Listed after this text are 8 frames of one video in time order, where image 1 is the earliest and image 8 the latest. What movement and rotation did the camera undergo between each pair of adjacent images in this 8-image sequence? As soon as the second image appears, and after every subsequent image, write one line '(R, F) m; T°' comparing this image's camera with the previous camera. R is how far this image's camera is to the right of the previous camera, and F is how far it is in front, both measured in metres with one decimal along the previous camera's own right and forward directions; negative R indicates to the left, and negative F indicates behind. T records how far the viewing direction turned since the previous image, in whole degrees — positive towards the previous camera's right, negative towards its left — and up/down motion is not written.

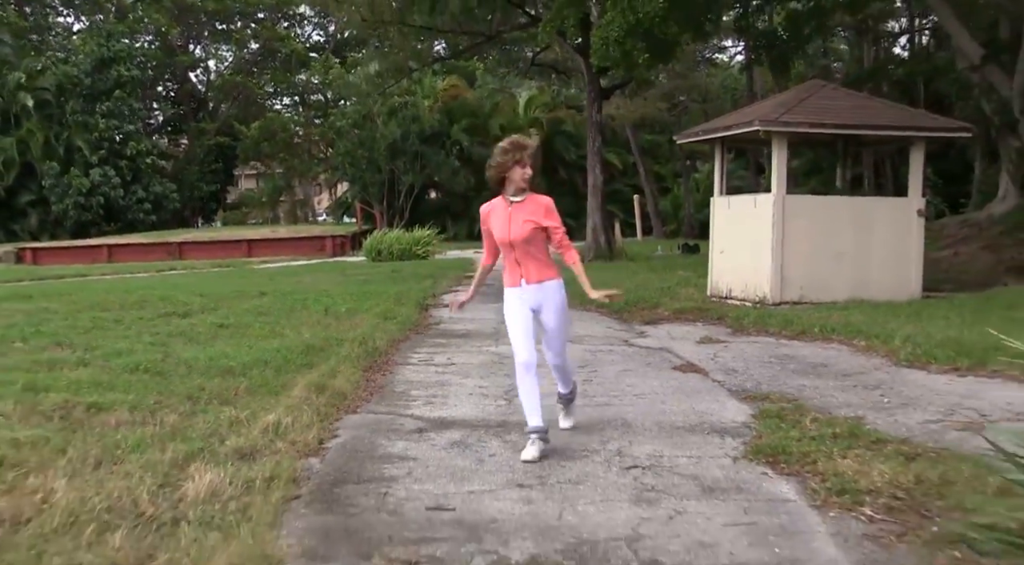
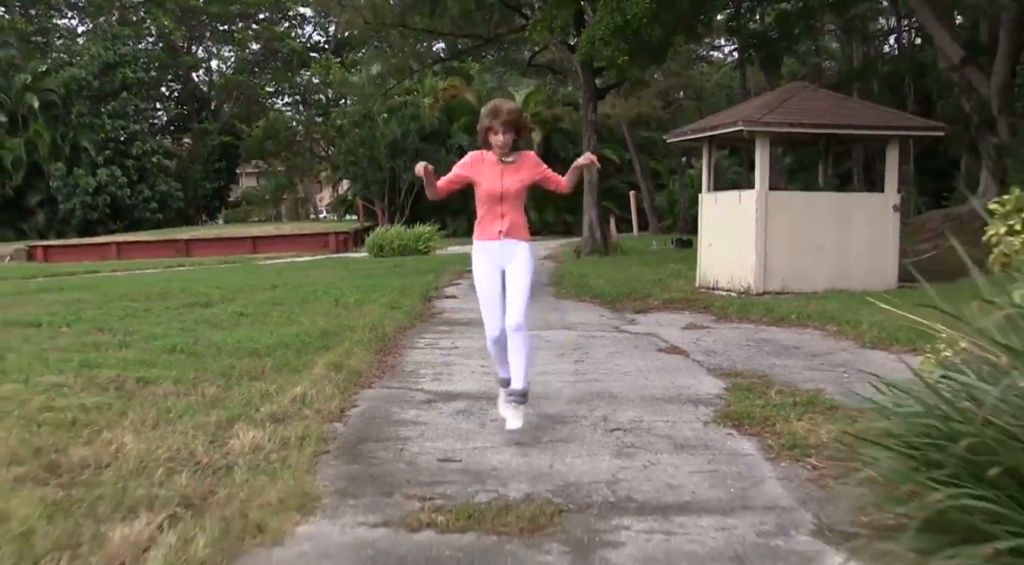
(0.0, -0.7) m; 0°
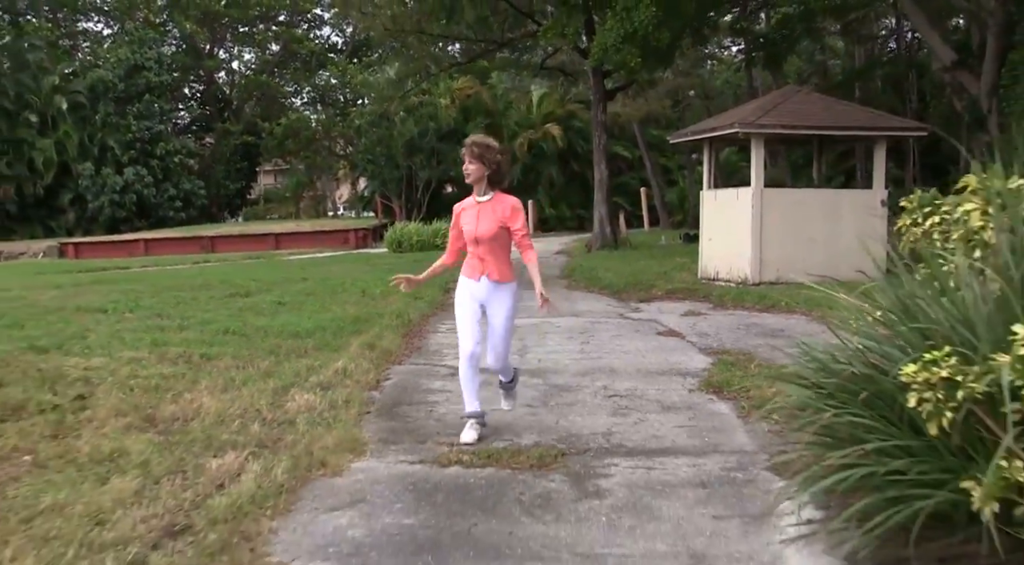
(0.0, -0.9) m; -1°
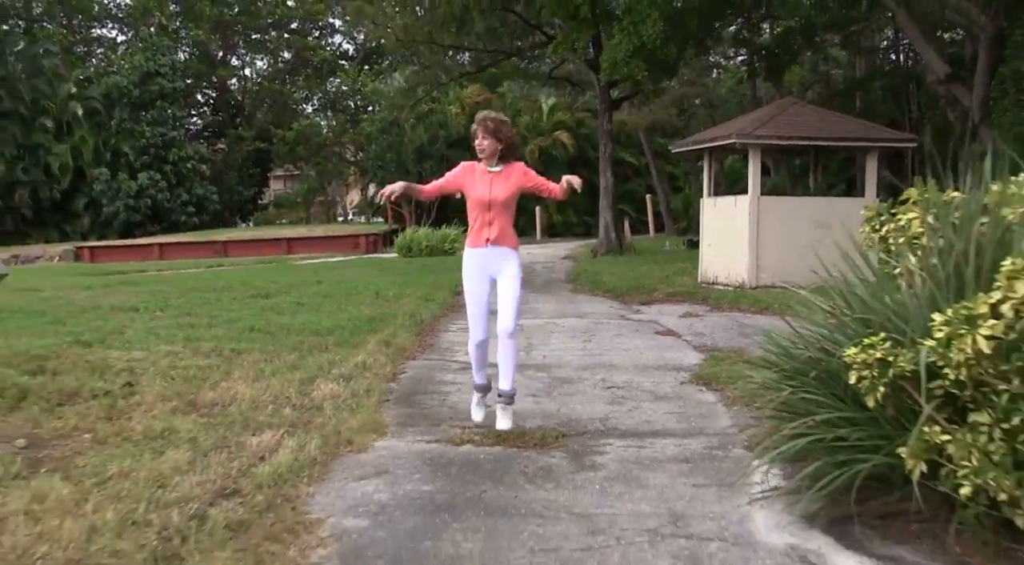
(0.0, -0.5) m; 0°
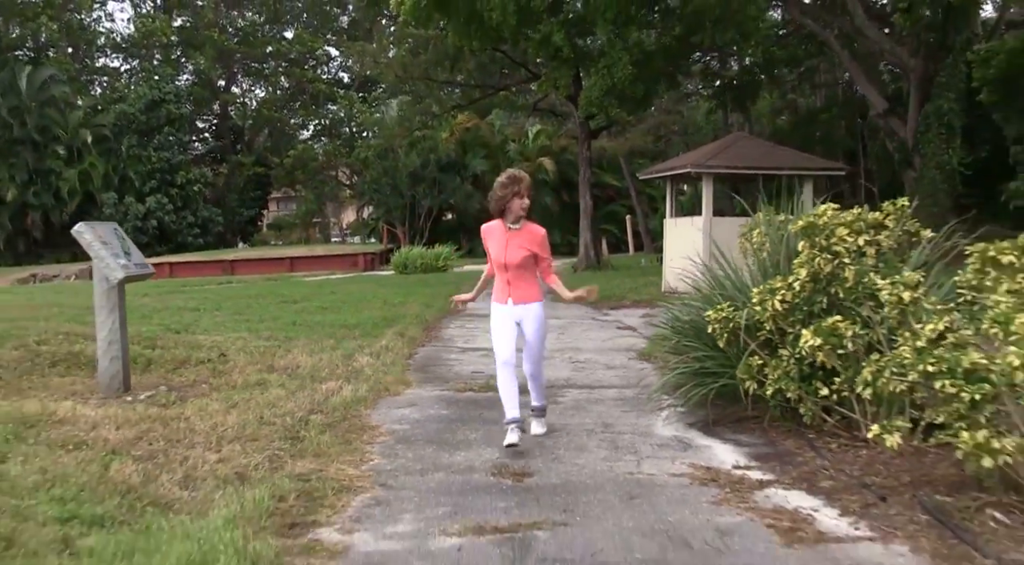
(0.0, -2.2) m; +1°
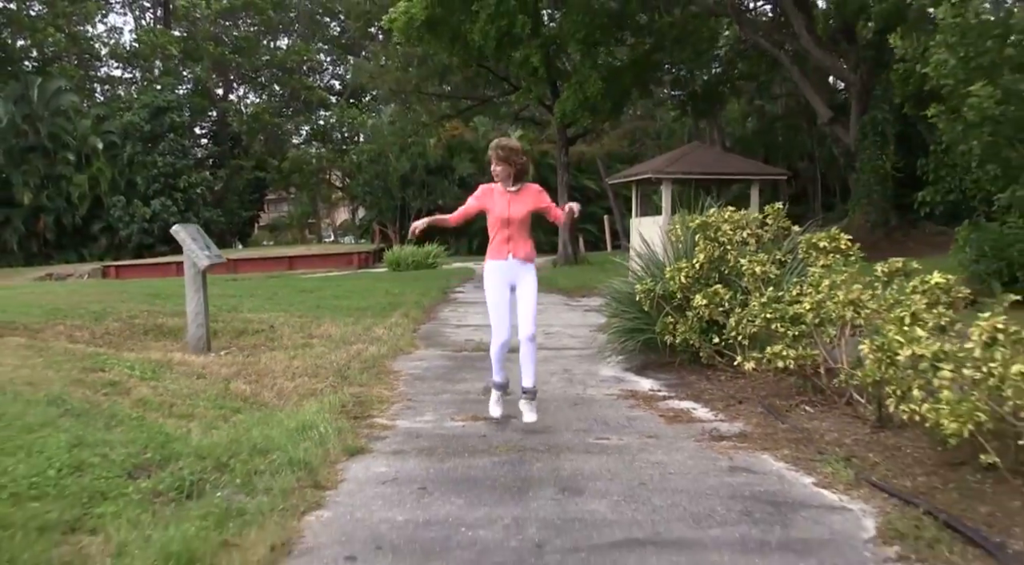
(0.0, -2.2) m; +1°
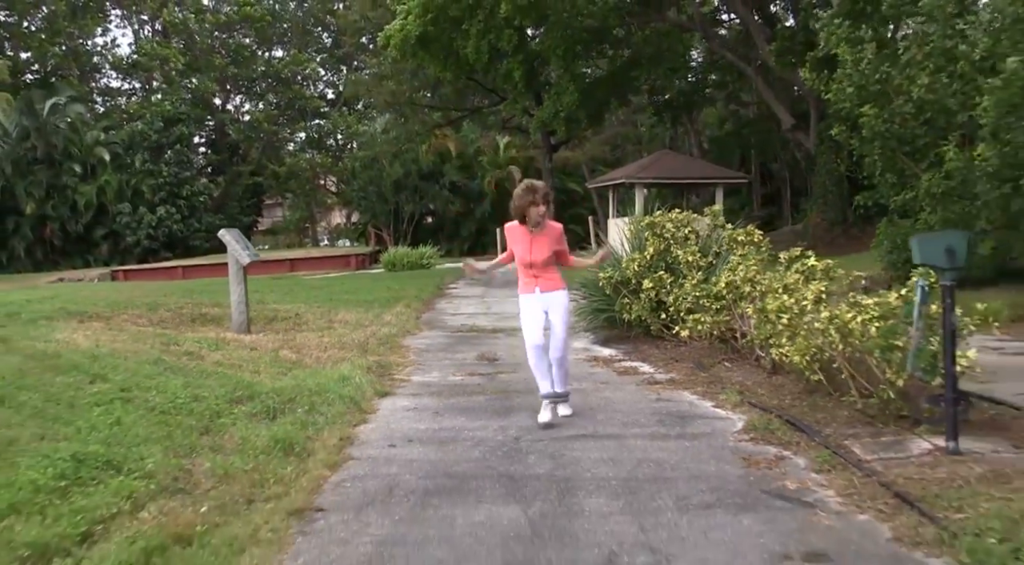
(0.0, -1.9) m; +1°
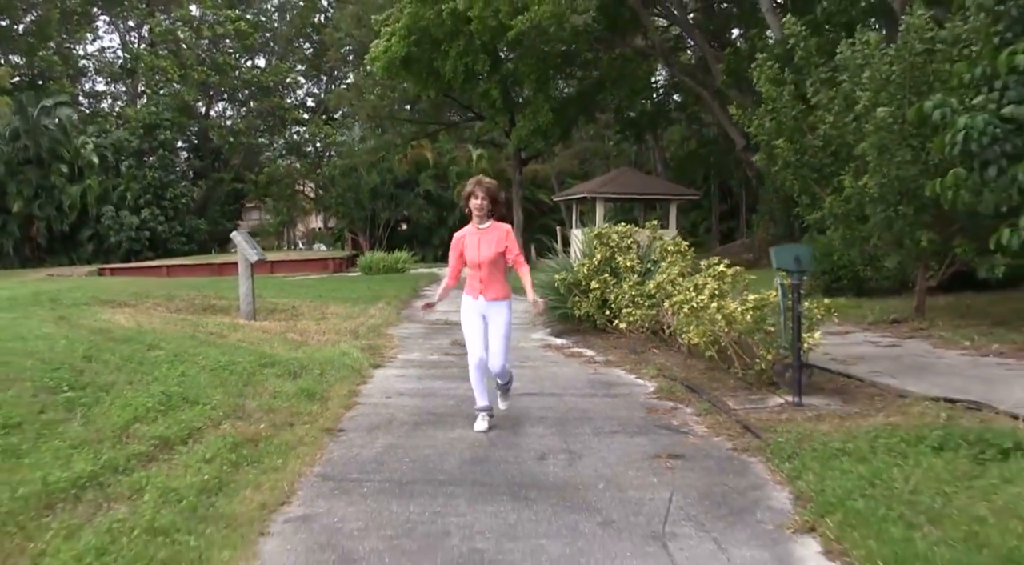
(0.0, -1.8) m; +2°
